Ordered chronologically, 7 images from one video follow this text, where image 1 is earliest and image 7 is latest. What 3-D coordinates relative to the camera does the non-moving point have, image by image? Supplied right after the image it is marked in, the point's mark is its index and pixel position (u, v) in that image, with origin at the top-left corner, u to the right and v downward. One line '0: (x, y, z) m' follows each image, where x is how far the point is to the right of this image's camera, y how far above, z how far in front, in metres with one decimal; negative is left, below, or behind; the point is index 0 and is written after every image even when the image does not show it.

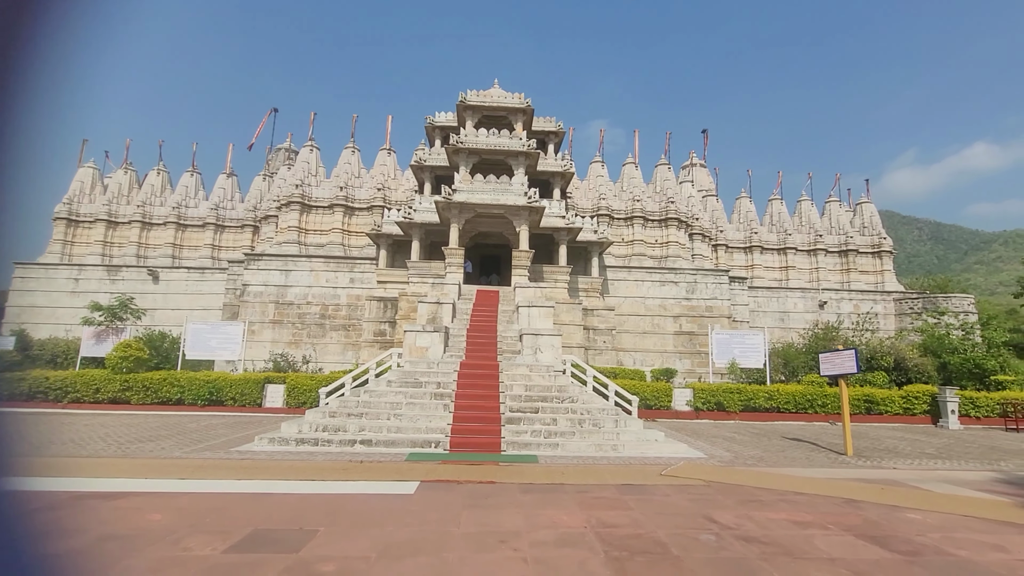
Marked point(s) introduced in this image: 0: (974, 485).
0: (+6.6, -2.8, +7.0) m
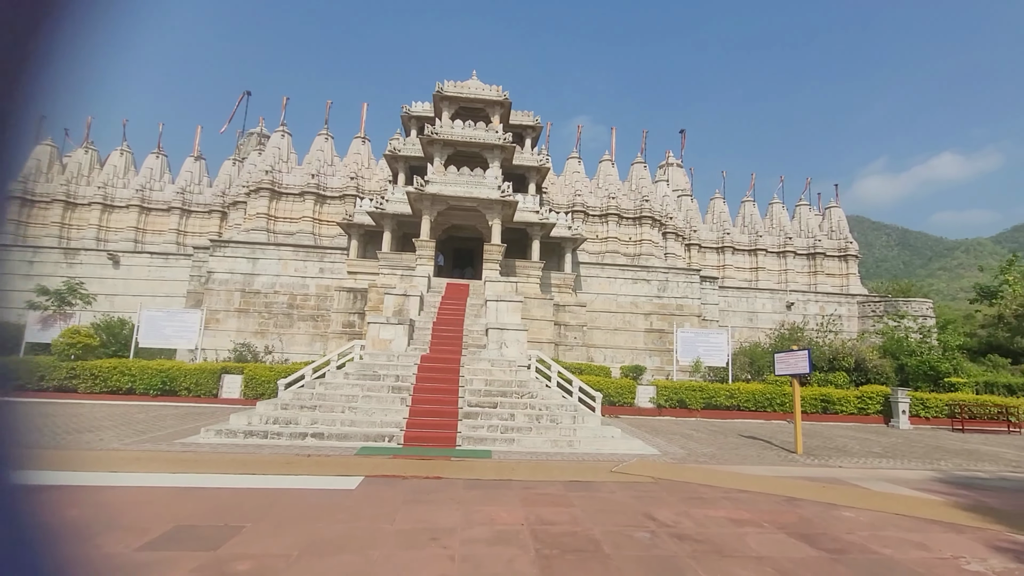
0: (+5.9, -2.9, +7.2) m
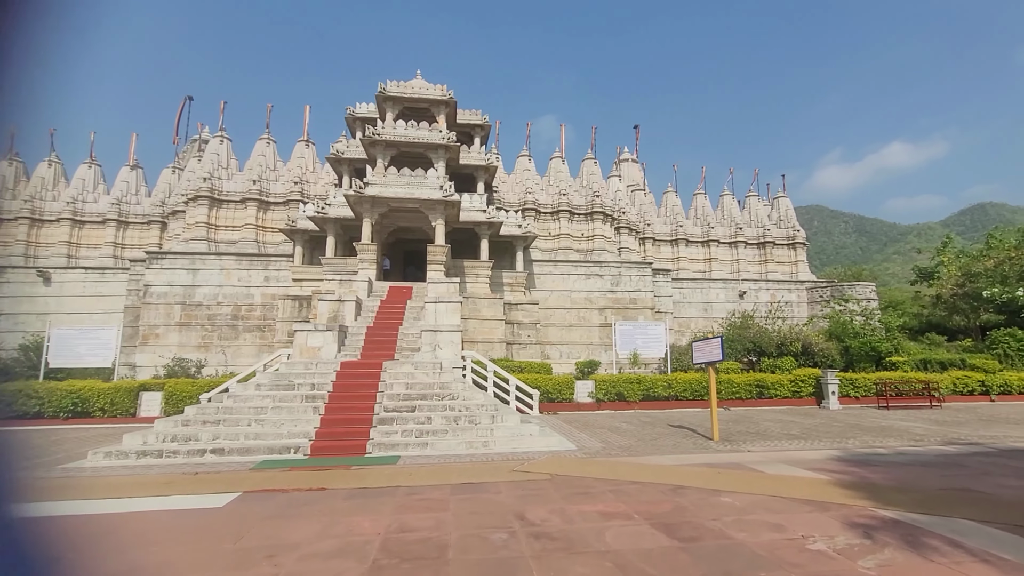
0: (+4.4, -2.6, +7.3) m
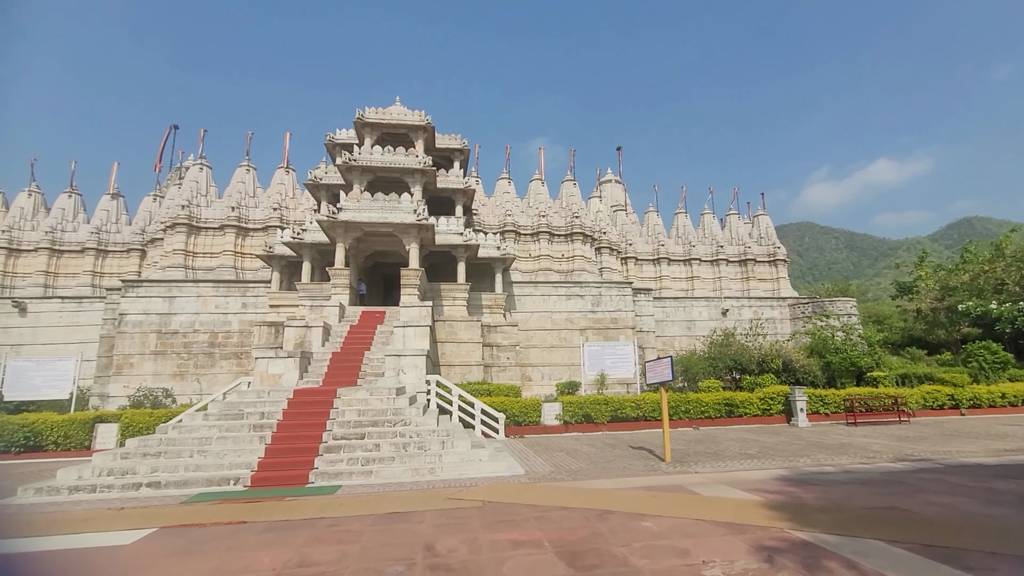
0: (+3.5, -2.9, +7.2) m
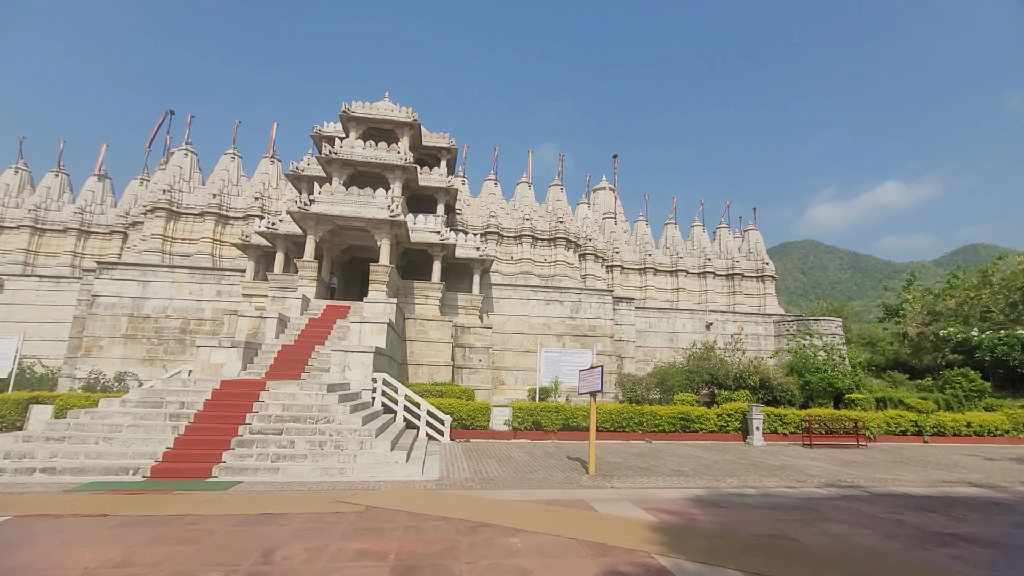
0: (+2.0, -3.1, +7.0) m
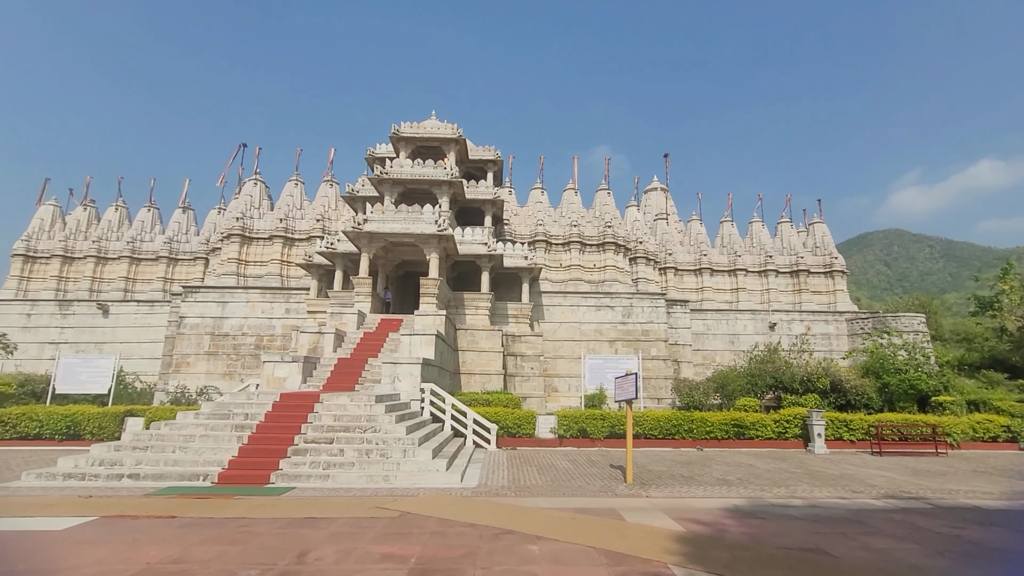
0: (+2.4, -3.2, +6.8) m
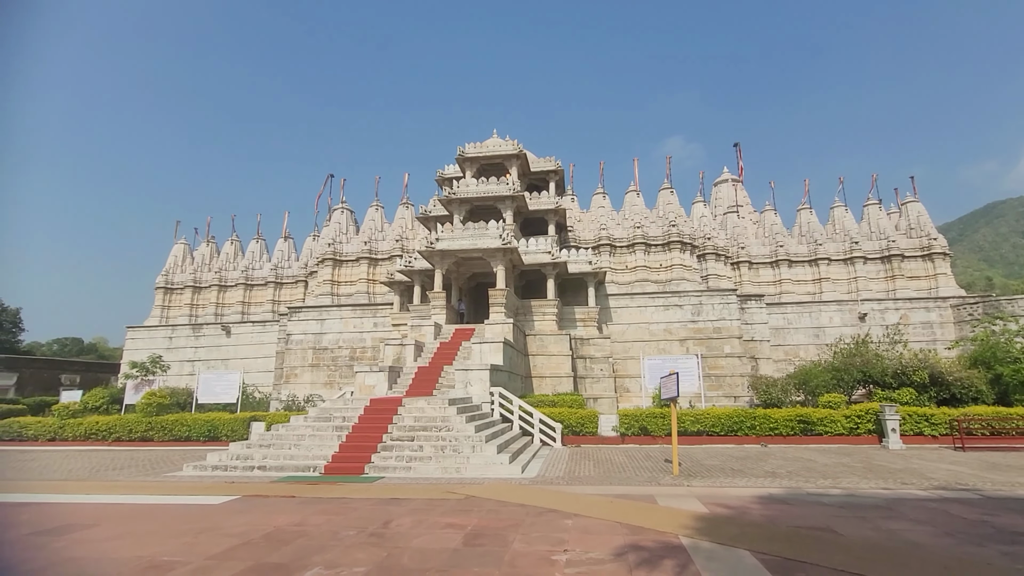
0: (+3.2, -3.3, +7.5) m
